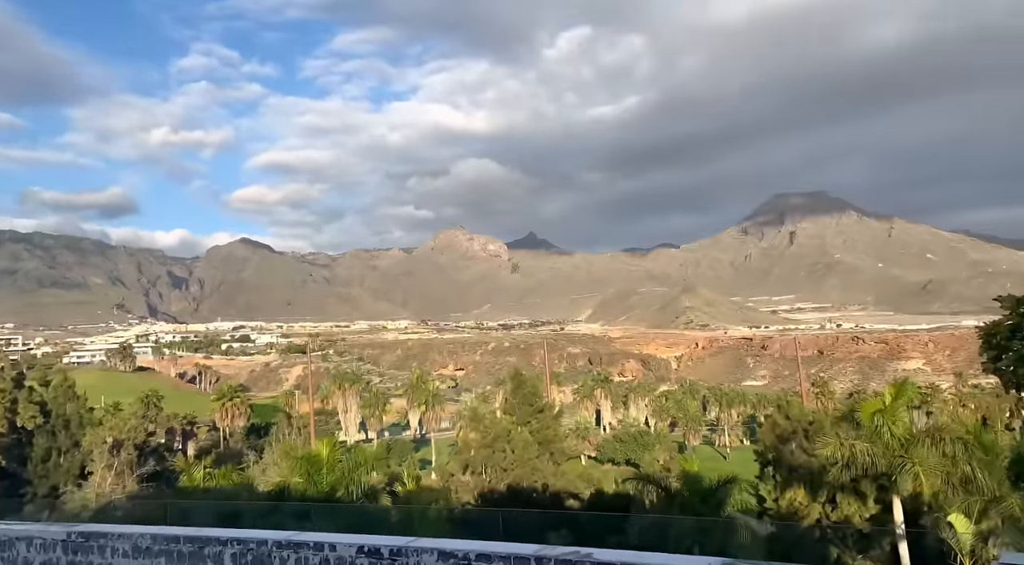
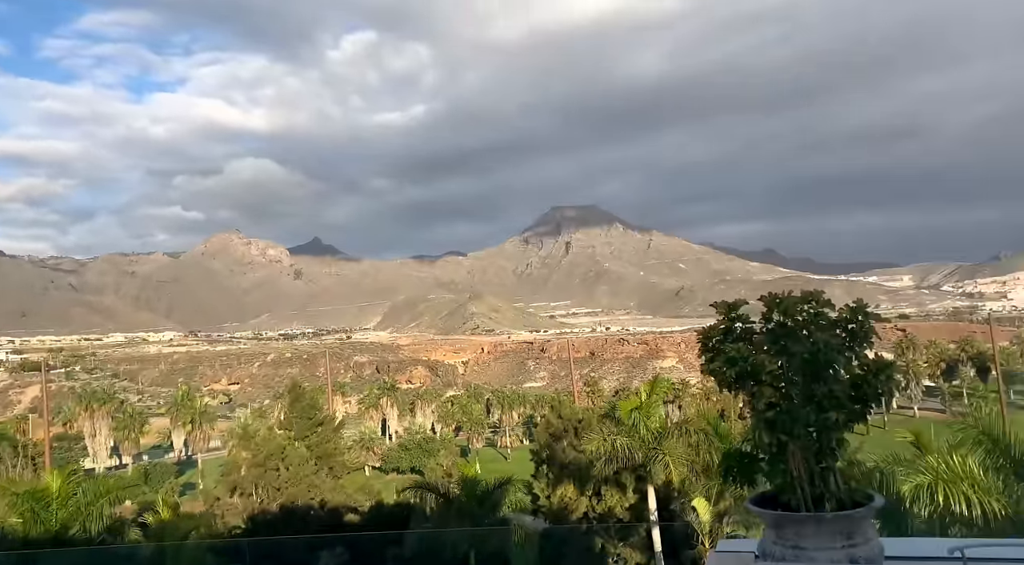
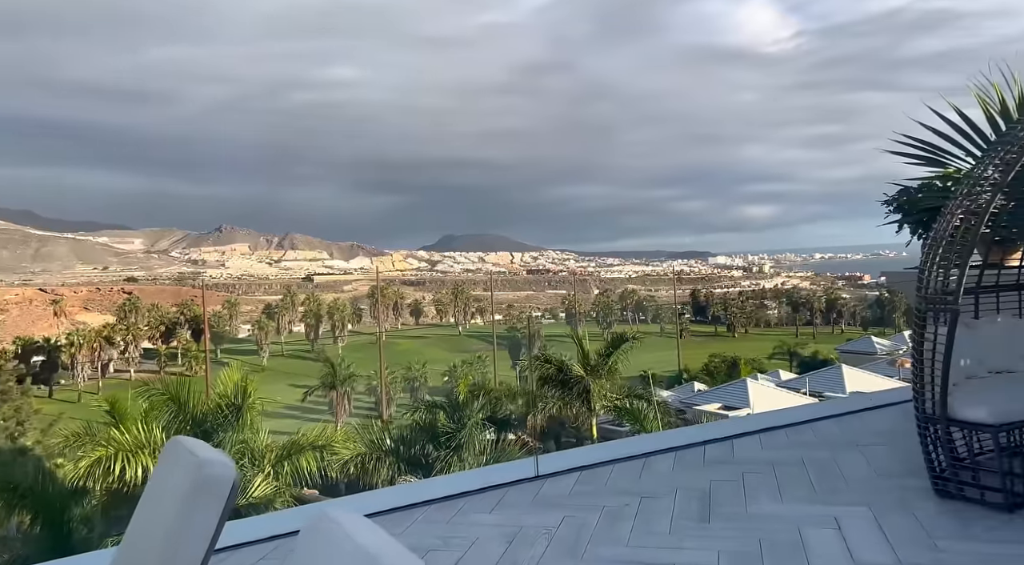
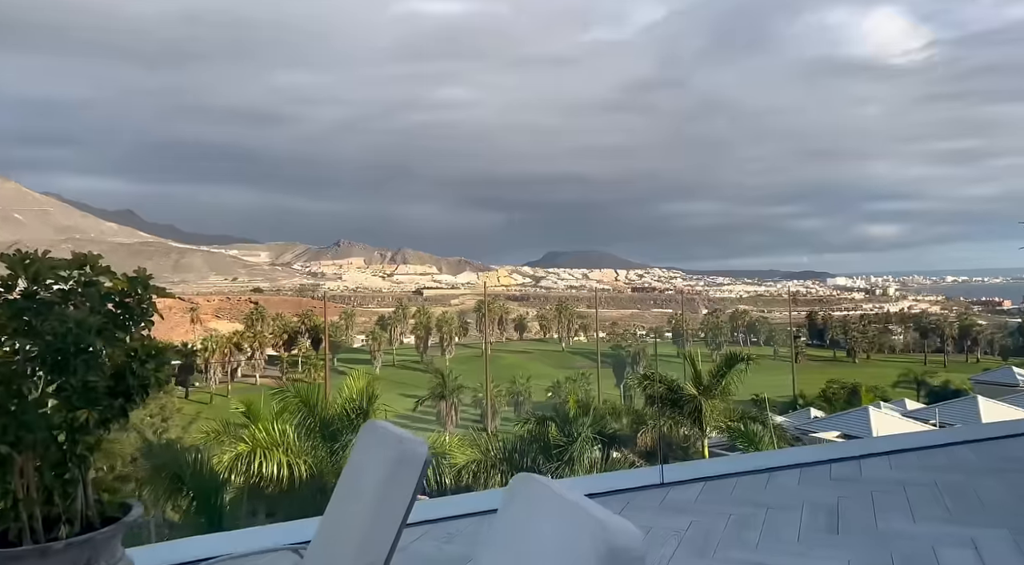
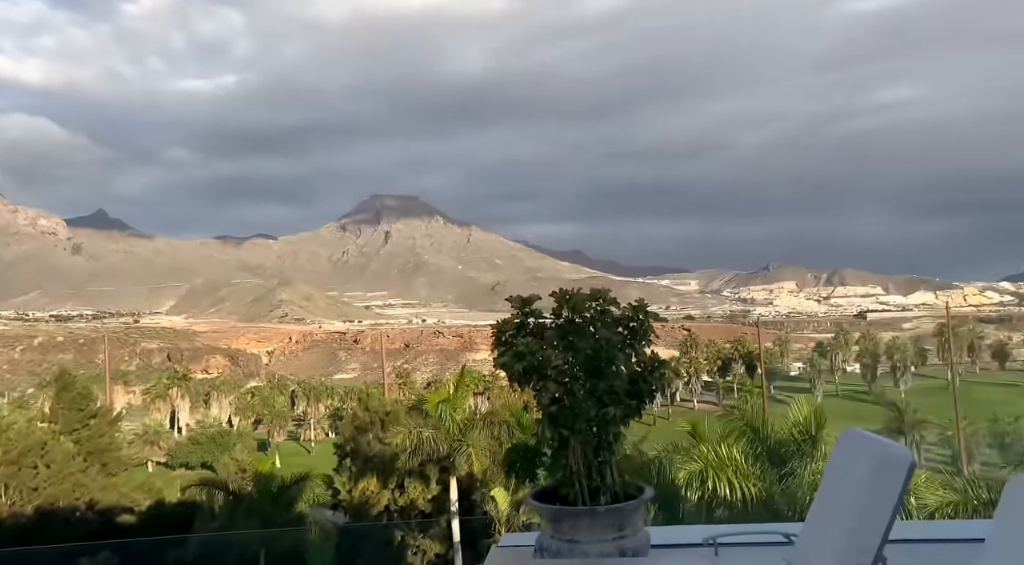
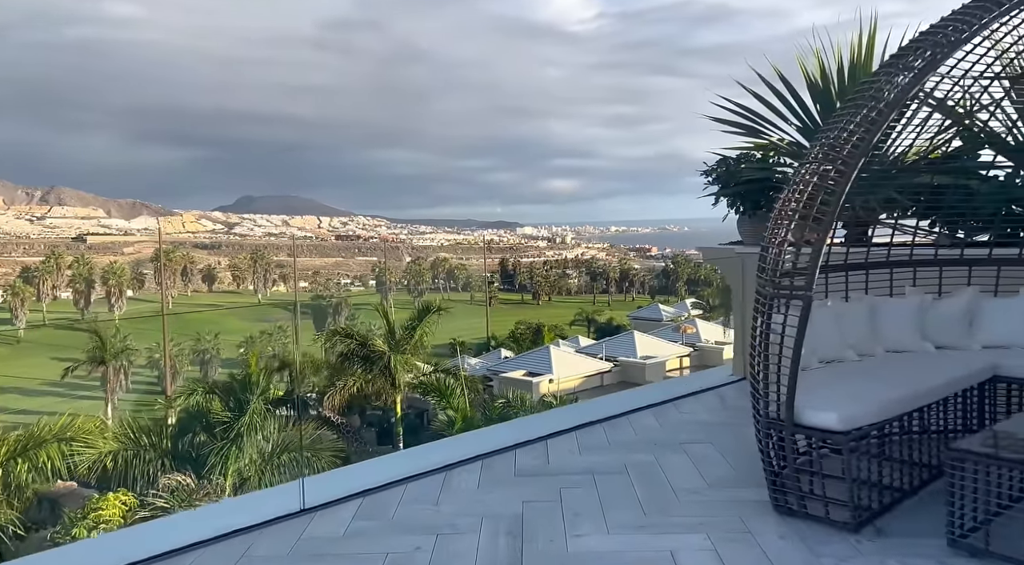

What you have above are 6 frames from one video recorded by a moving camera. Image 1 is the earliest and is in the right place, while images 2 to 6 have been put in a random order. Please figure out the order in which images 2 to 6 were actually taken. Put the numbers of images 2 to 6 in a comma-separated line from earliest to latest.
2, 5, 4, 3, 6
